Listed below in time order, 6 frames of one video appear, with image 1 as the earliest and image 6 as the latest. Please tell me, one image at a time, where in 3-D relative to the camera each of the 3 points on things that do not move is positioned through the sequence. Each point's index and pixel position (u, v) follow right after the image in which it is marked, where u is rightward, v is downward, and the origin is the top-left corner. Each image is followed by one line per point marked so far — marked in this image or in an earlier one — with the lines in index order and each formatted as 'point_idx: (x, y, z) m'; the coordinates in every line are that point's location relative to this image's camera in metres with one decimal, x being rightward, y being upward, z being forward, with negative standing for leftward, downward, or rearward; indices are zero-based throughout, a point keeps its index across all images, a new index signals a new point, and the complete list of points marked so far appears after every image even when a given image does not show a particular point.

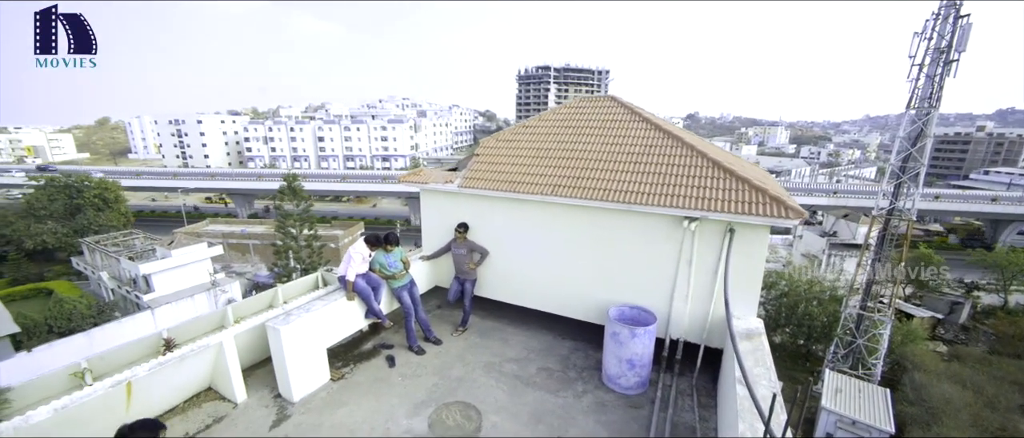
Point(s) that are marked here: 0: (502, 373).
0: (-0.1, -1.8, +4.5) m
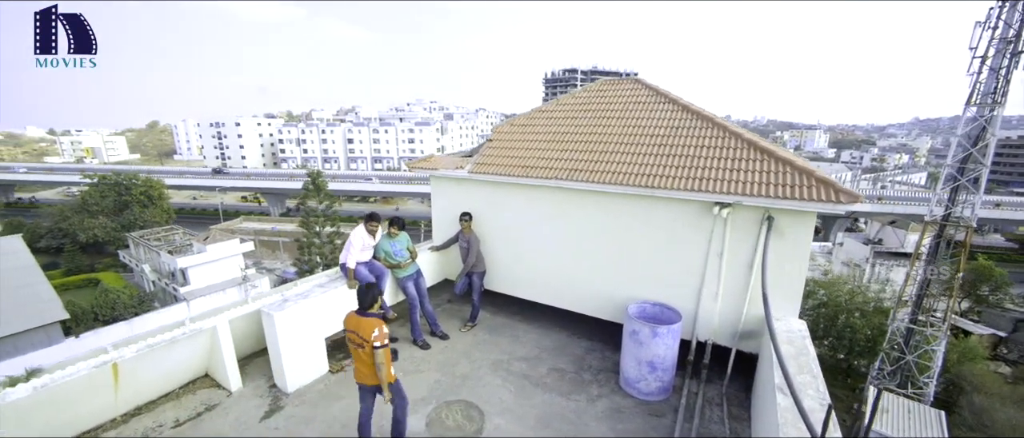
0: (0.0, -1.6, +4.1) m
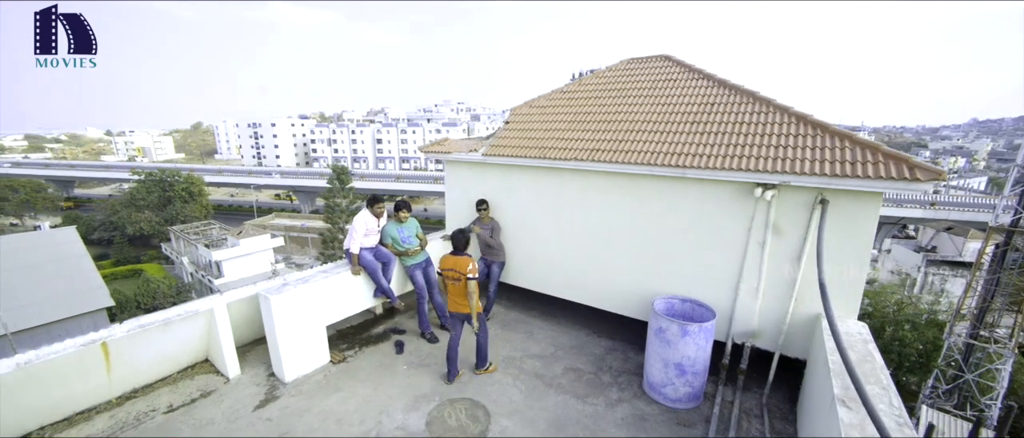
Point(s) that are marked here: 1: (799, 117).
0: (+0.1, -1.5, +3.8) m
1: (+2.4, +0.9, +3.3) m
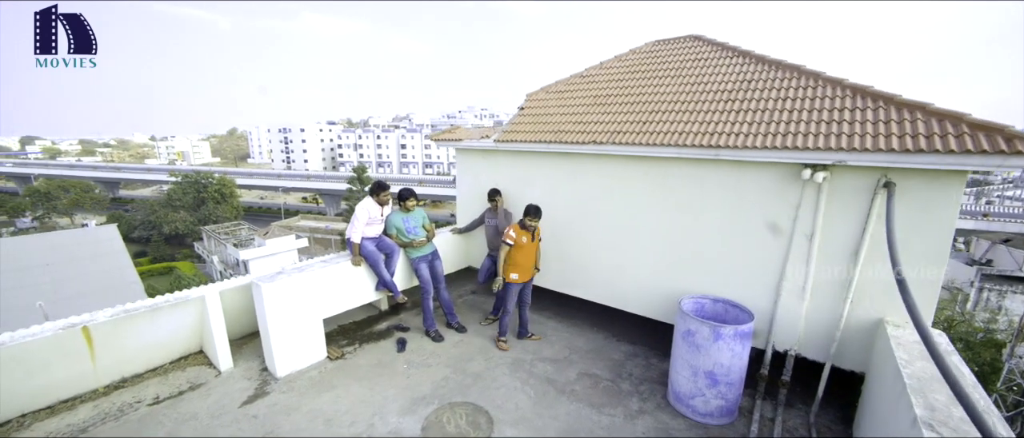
0: (+0.2, -1.4, +3.4) m
1: (+2.5, +0.9, +2.8) m
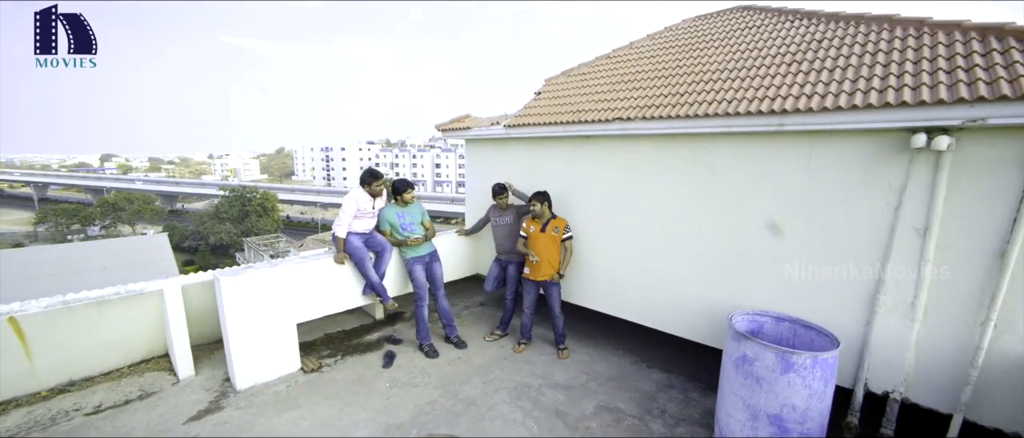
0: (+0.2, -1.3, +2.8) m
1: (+2.5, +1.0, +2.1) m
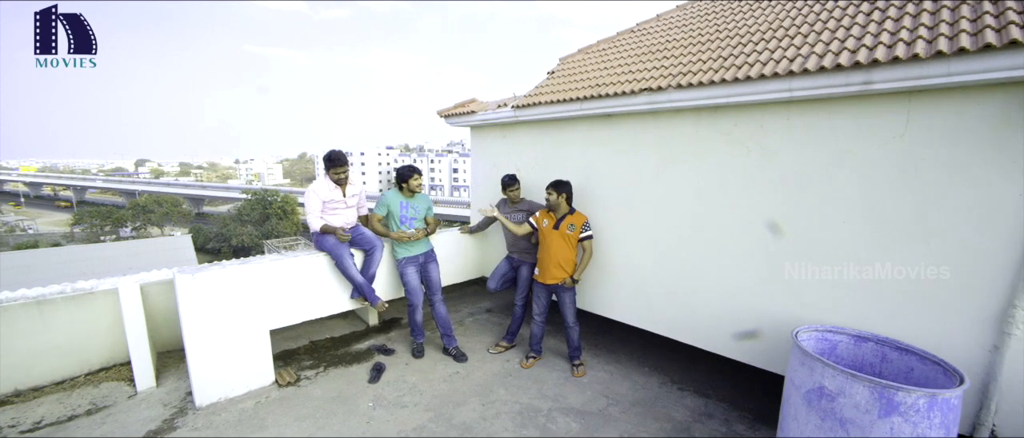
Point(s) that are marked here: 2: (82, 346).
0: (+0.2, -1.3, +2.3) m
1: (+2.5, +1.0, +1.5) m
2: (-2.9, -0.9, +2.6) m
